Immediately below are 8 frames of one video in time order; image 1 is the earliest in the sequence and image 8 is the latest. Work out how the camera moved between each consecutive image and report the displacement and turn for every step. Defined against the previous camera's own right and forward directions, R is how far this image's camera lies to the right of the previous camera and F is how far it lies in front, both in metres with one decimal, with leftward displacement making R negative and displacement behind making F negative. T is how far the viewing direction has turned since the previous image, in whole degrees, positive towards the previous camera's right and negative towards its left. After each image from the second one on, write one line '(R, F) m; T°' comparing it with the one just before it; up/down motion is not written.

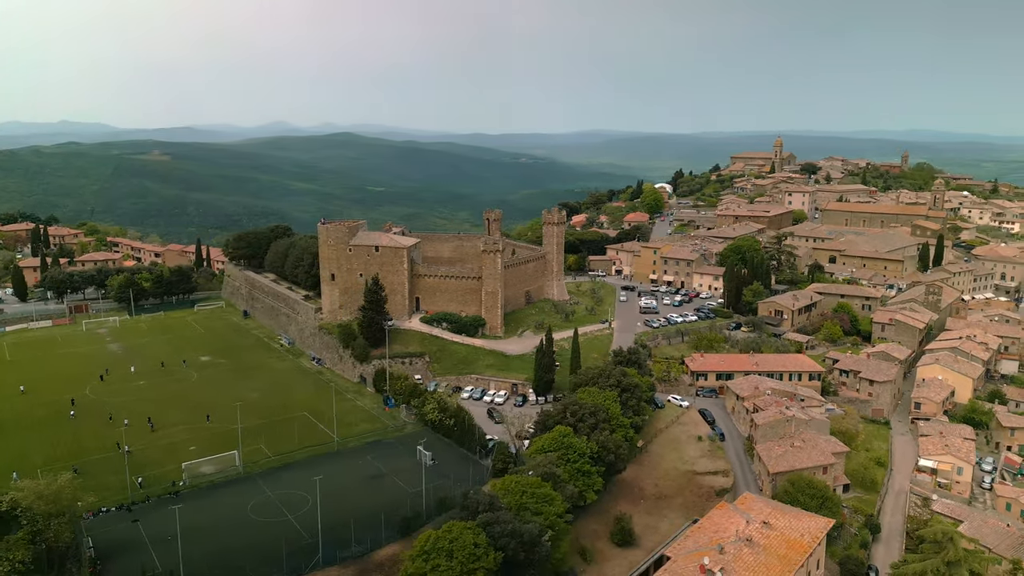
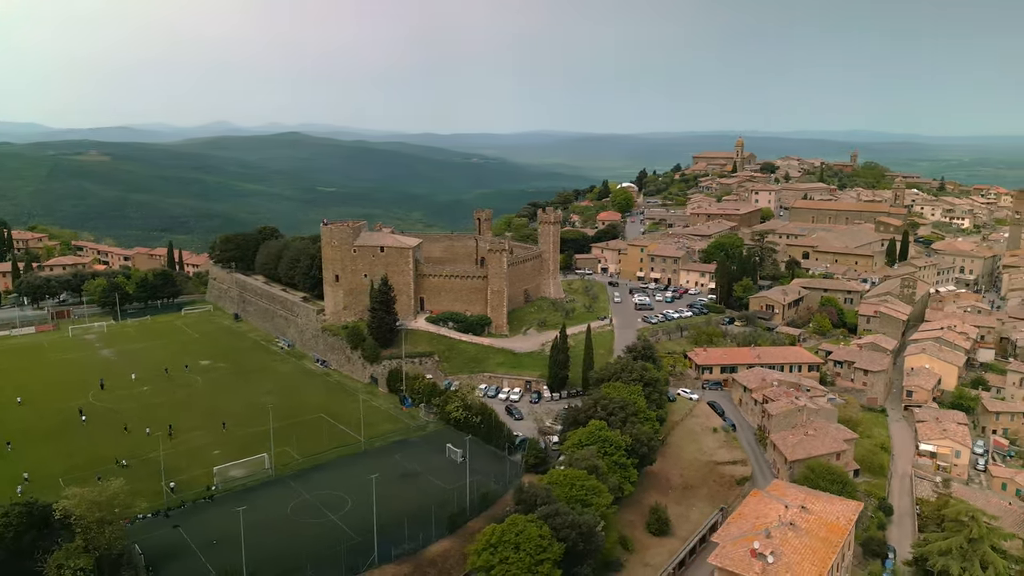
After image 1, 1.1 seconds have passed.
(-3.0, -0.2) m; +3°
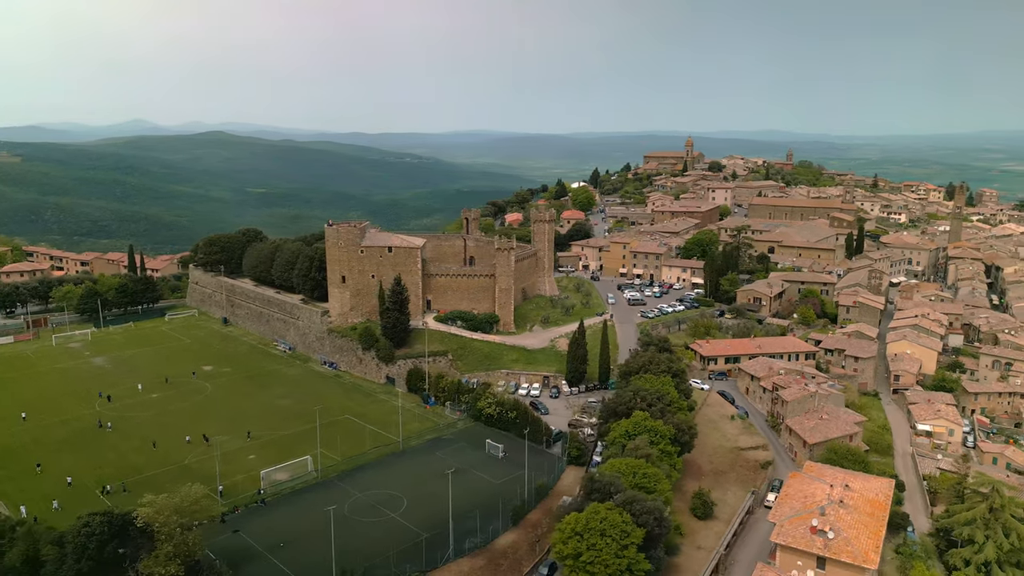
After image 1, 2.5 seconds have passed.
(-4.1, -0.3) m; +5°
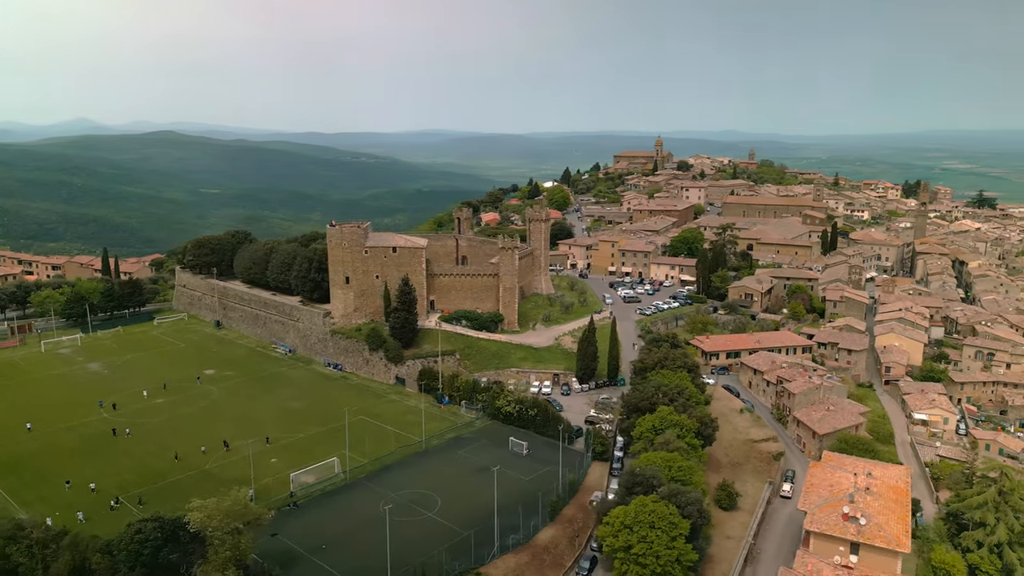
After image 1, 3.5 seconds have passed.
(-2.5, -0.1) m; +3°
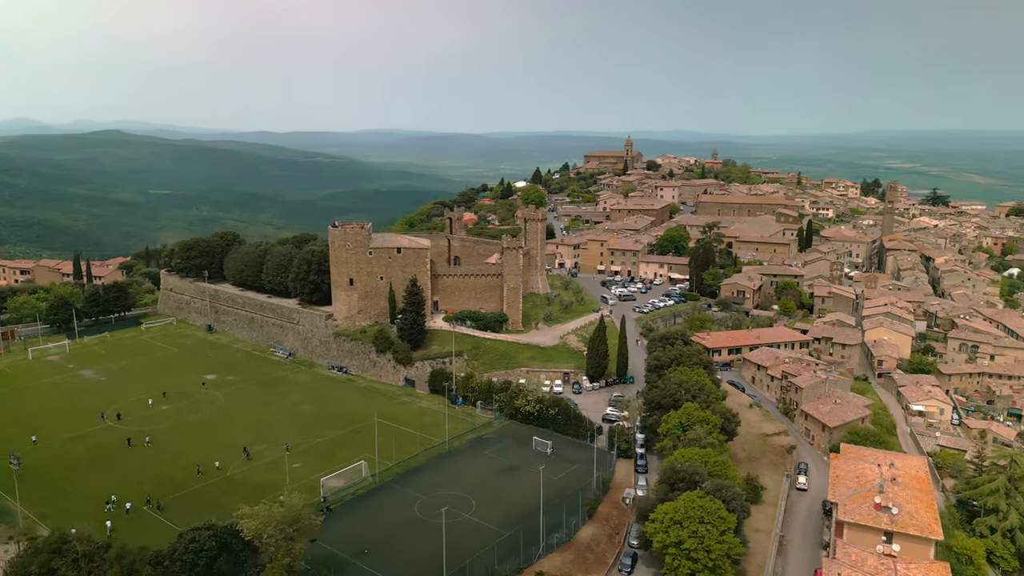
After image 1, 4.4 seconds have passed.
(-2.6, +0.1) m; +3°
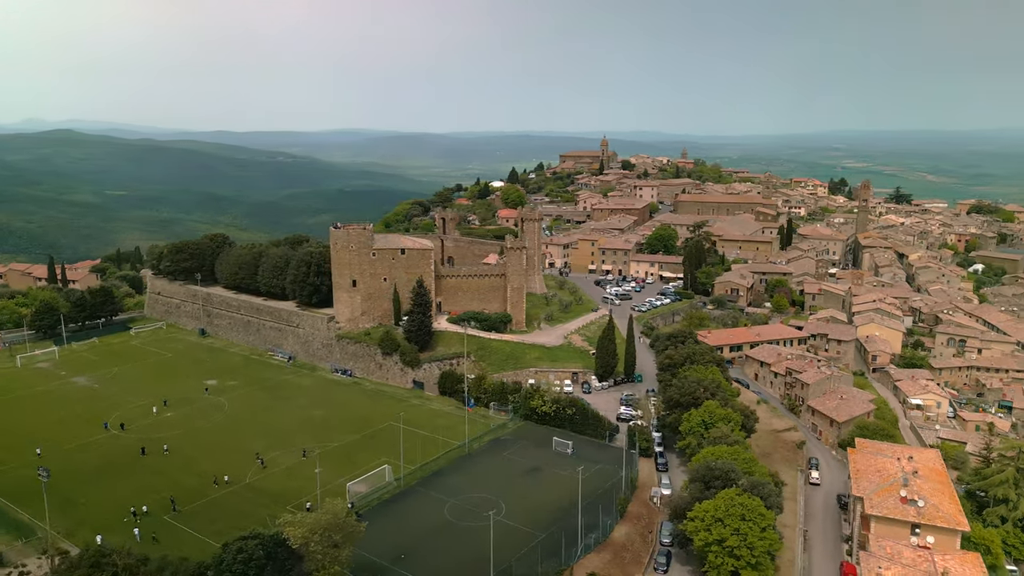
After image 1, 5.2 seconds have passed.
(-2.2, +0.2) m; +2°
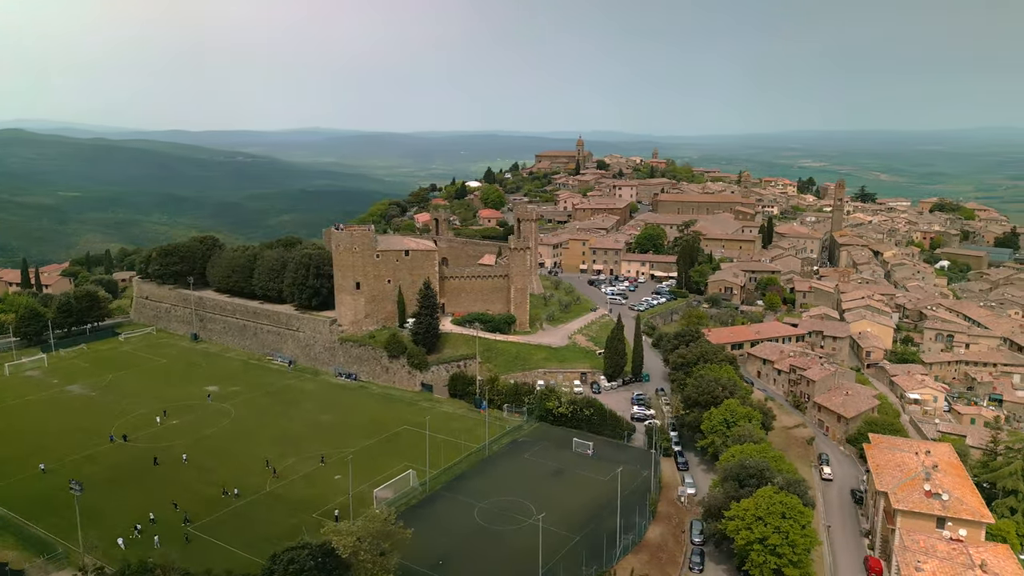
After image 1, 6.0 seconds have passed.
(-2.1, +0.3) m; +2°
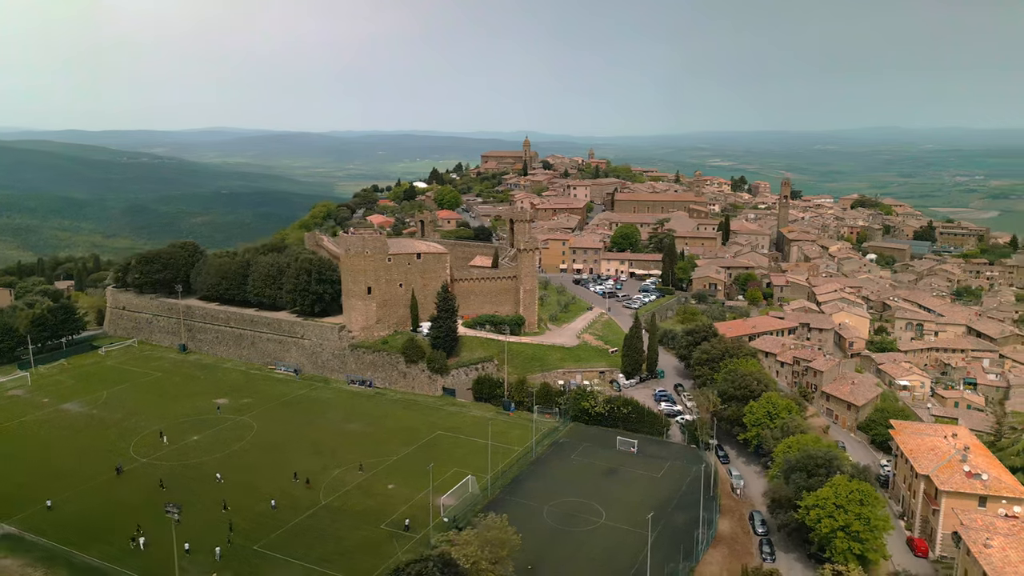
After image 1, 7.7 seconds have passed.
(-4.8, +0.3) m; +5°
